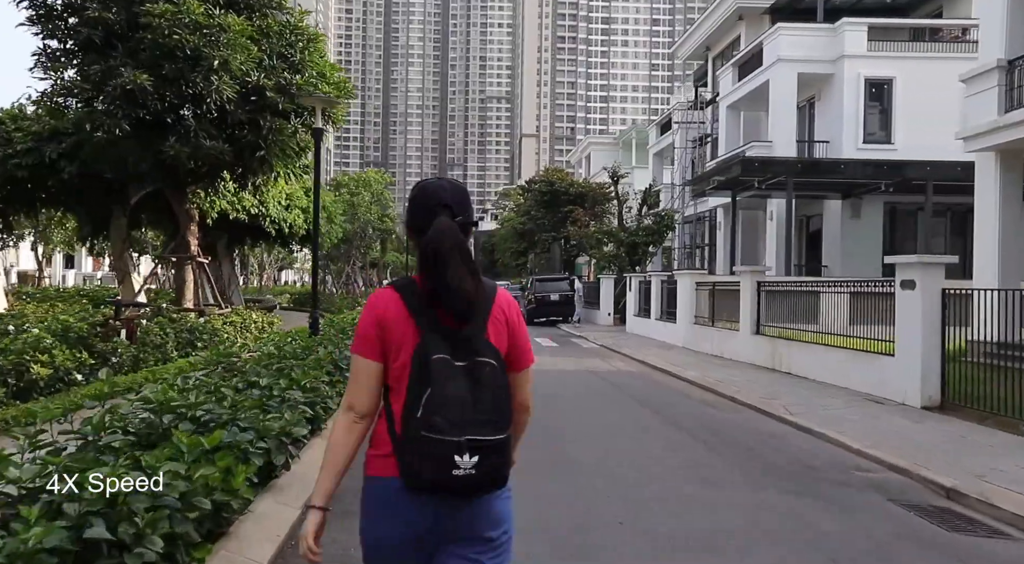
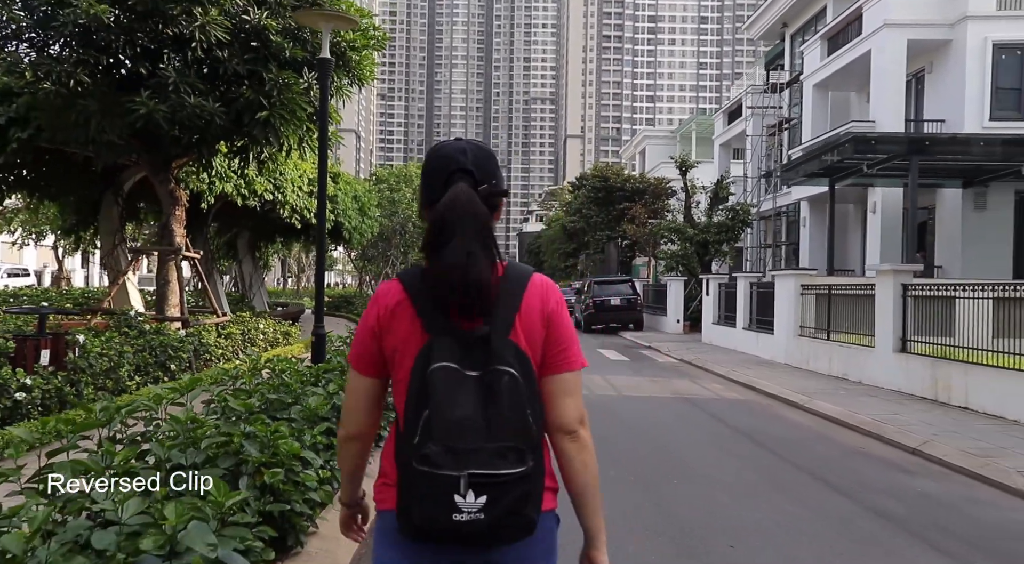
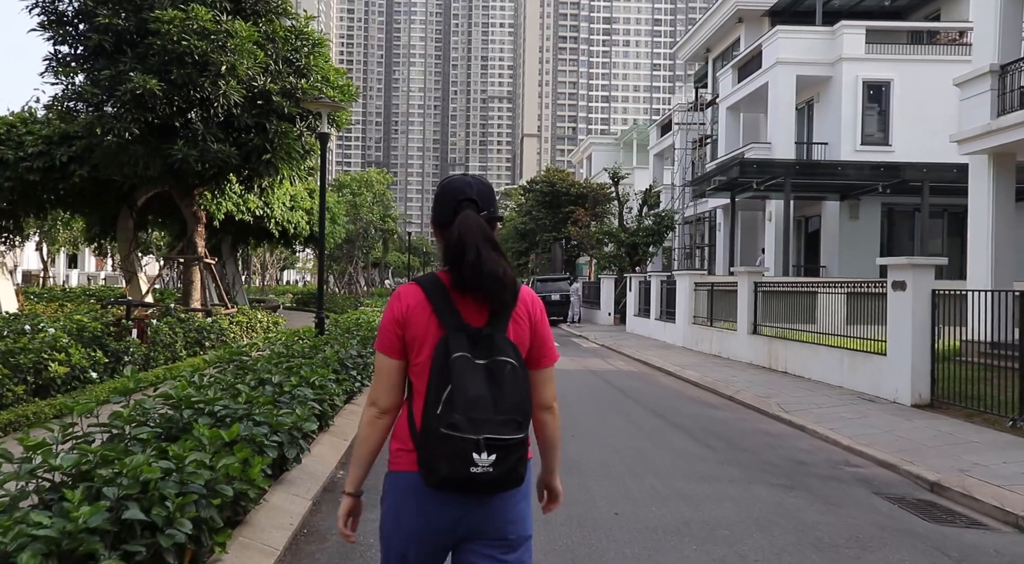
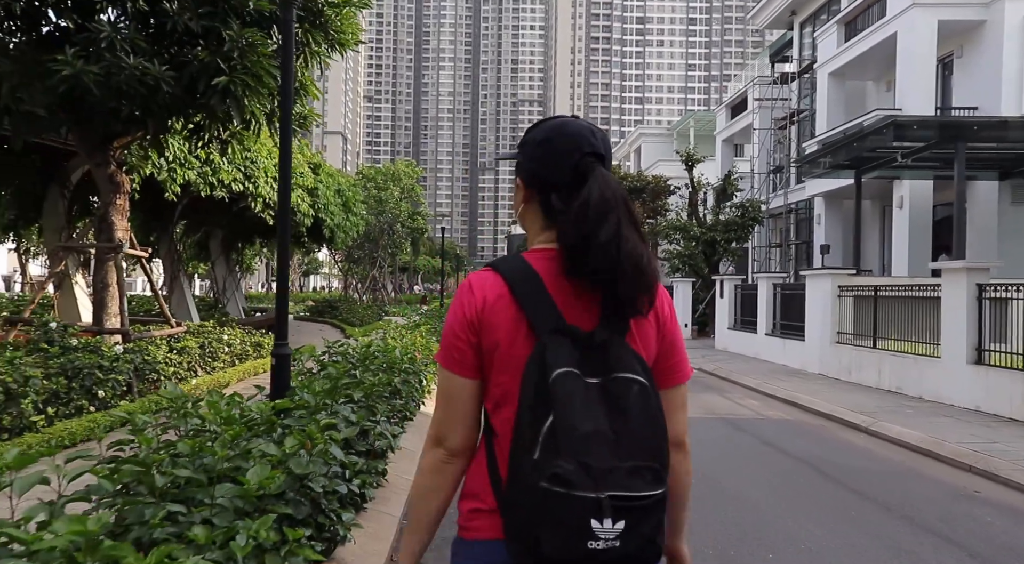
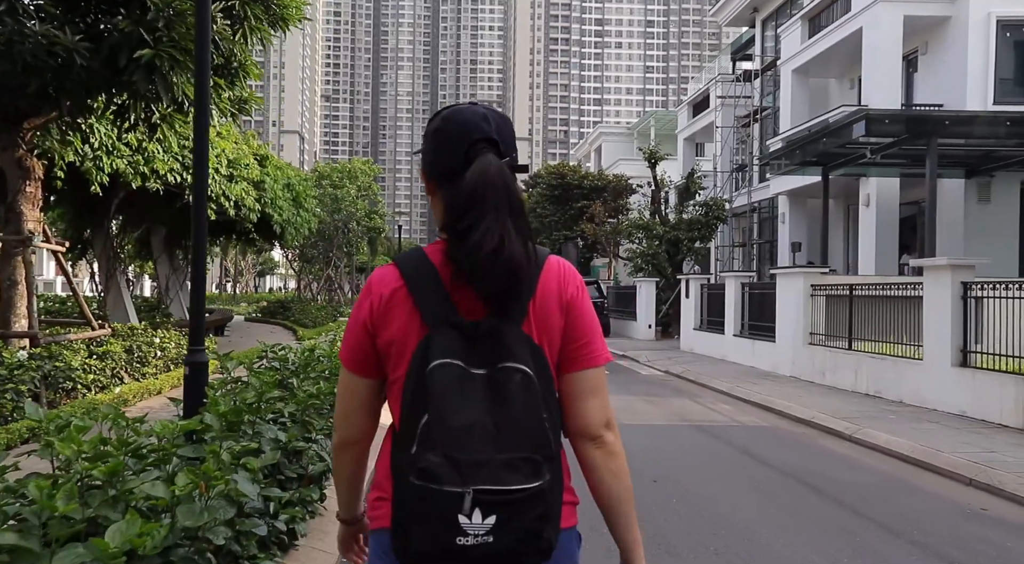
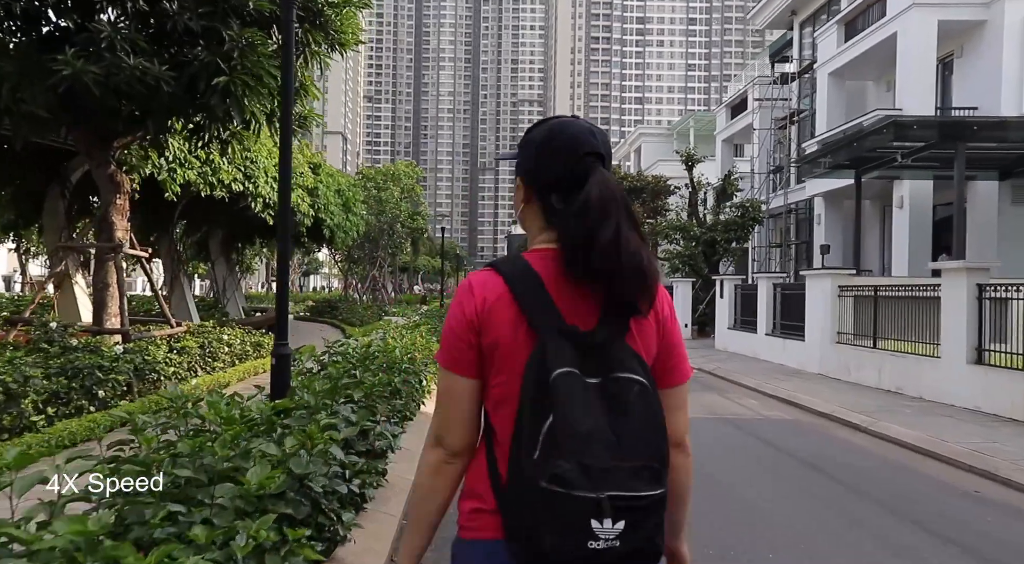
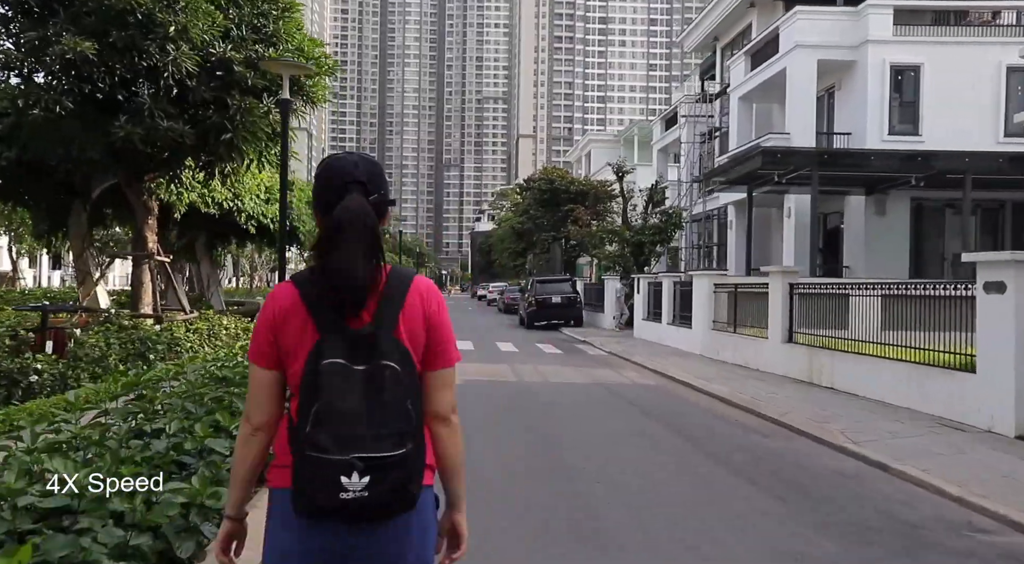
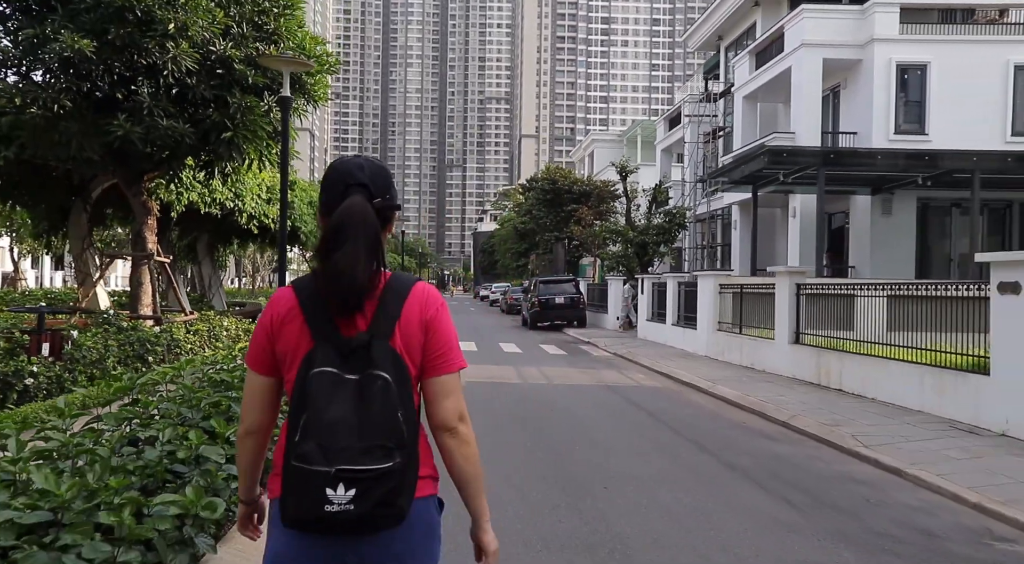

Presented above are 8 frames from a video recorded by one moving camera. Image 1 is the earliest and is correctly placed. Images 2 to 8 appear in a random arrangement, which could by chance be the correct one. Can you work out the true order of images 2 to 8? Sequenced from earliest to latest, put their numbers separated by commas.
7, 6, 5, 4, 2, 8, 3
